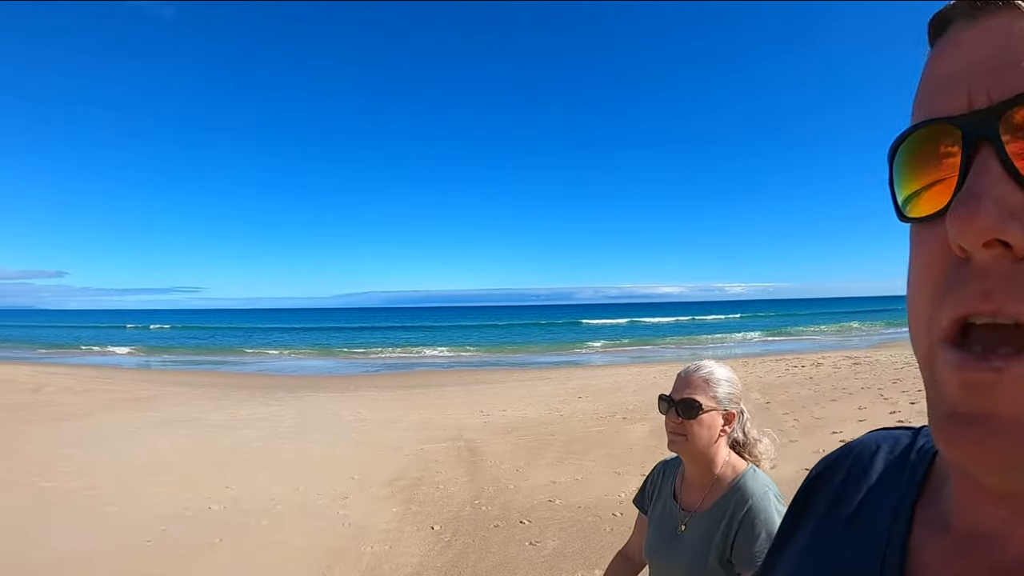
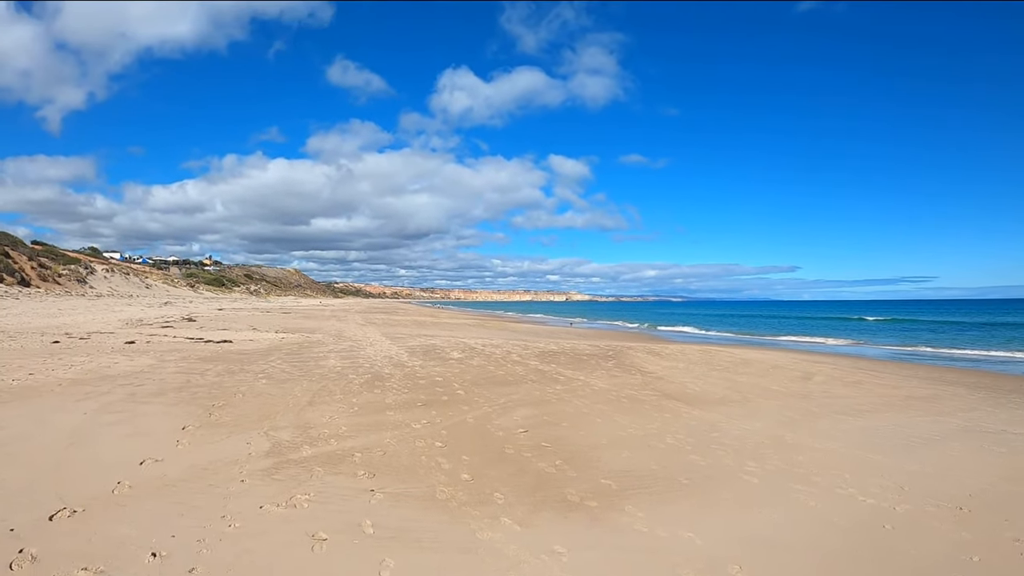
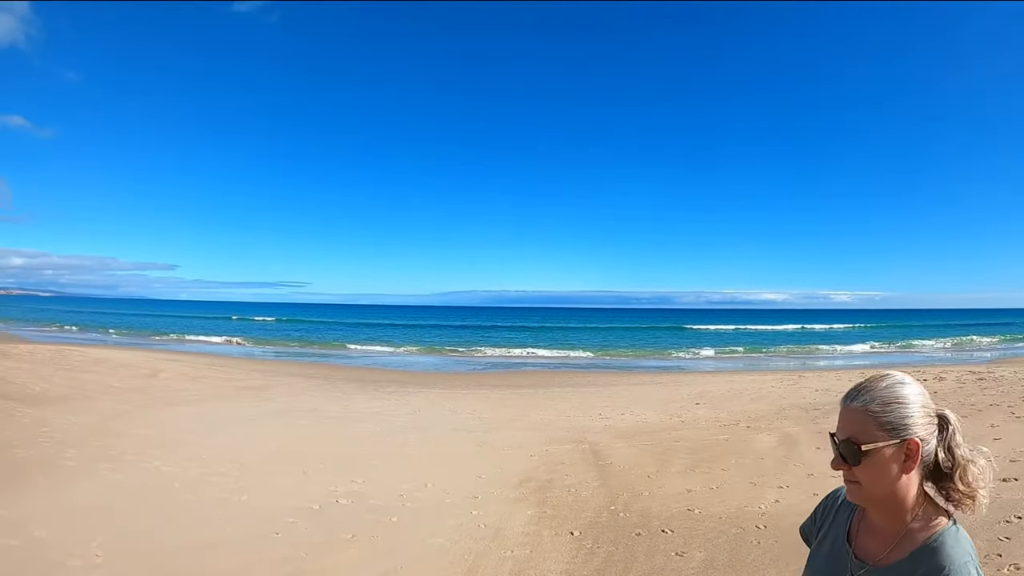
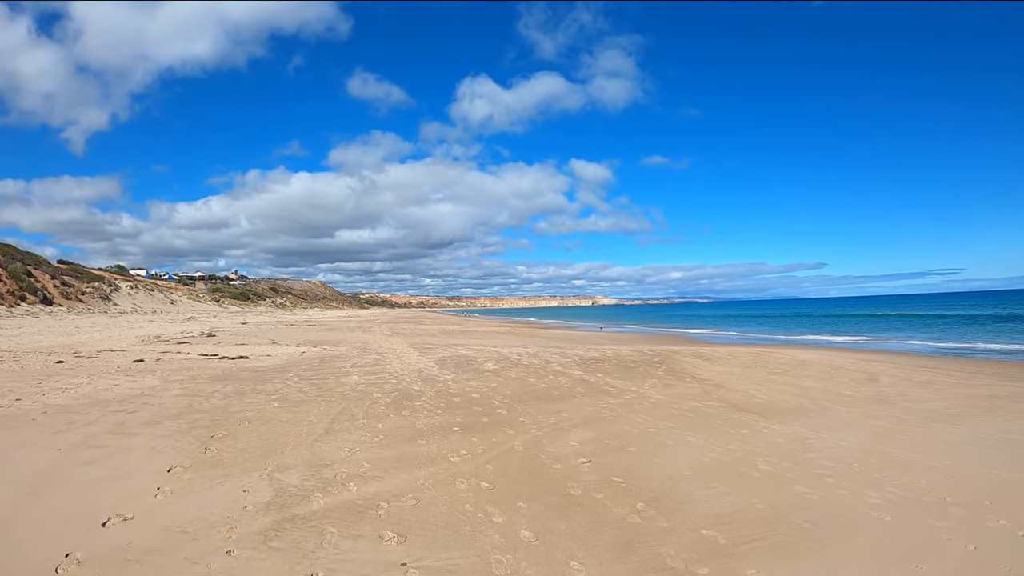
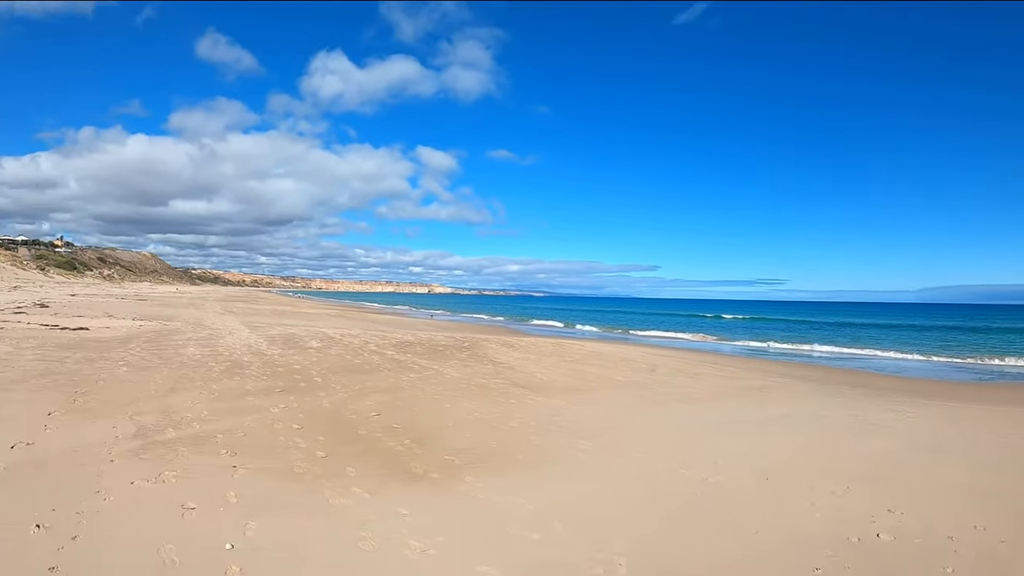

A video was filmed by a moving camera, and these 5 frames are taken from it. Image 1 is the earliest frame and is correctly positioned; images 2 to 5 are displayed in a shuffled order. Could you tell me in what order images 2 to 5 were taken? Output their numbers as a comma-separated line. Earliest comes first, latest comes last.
3, 5, 2, 4
